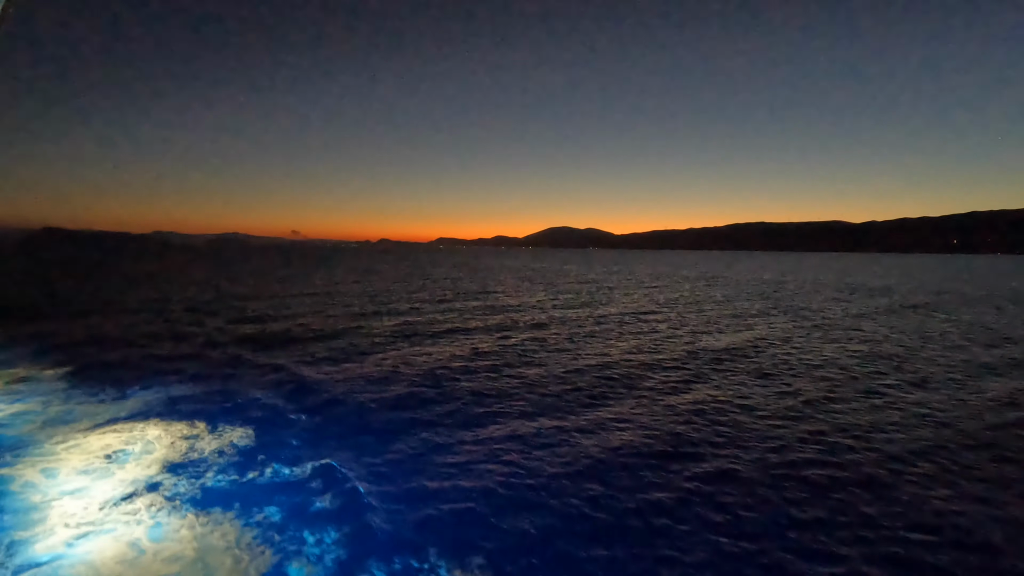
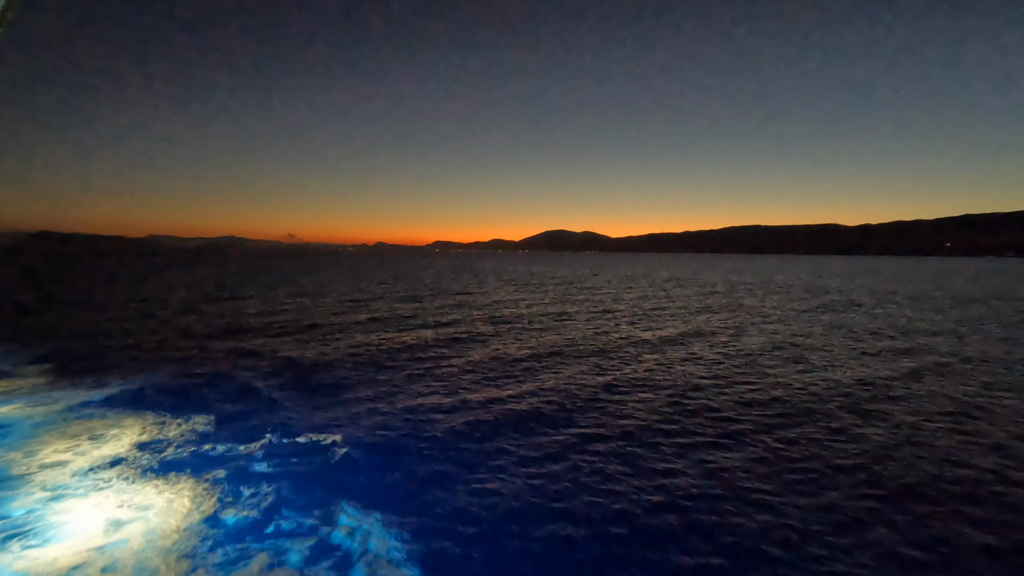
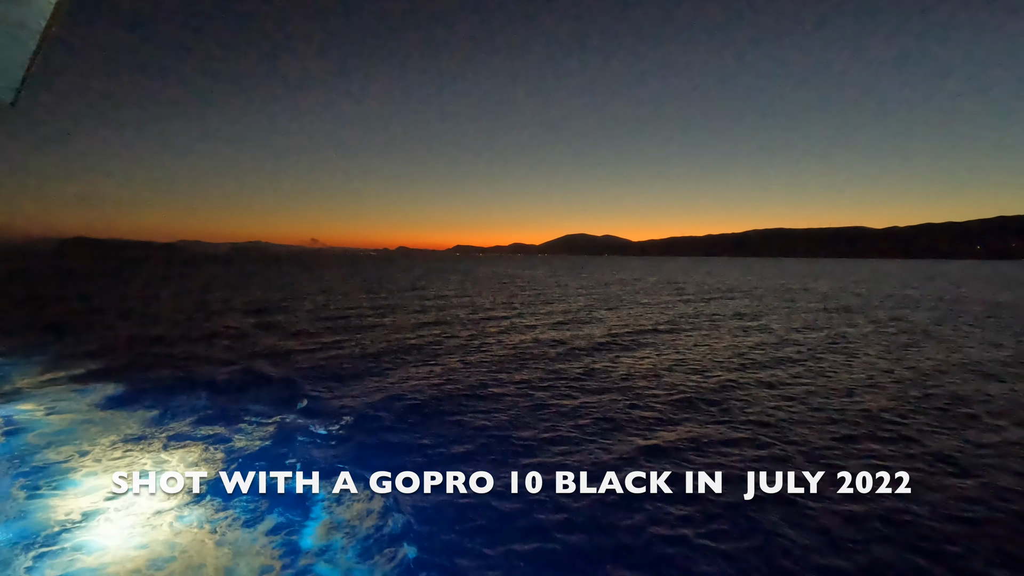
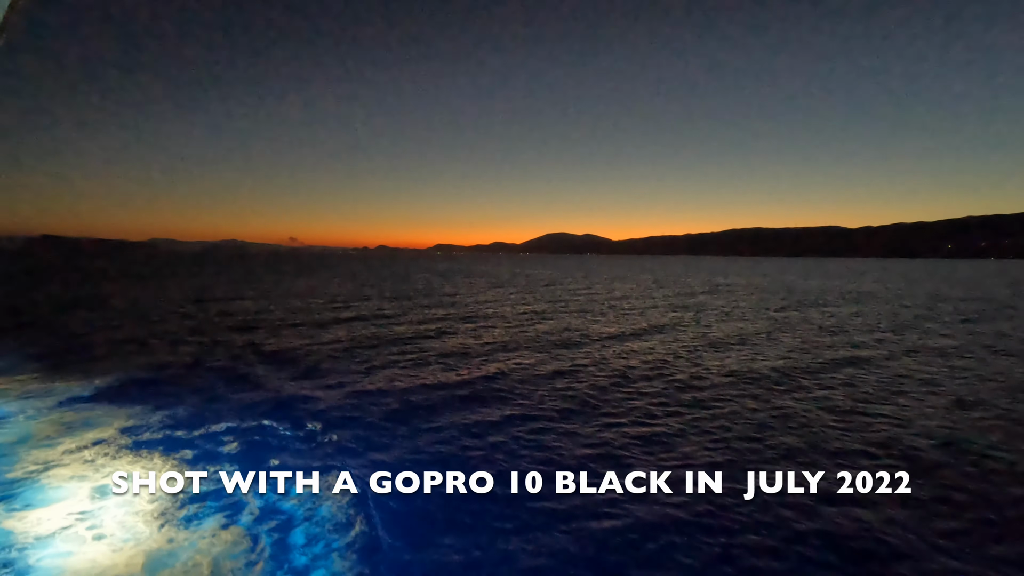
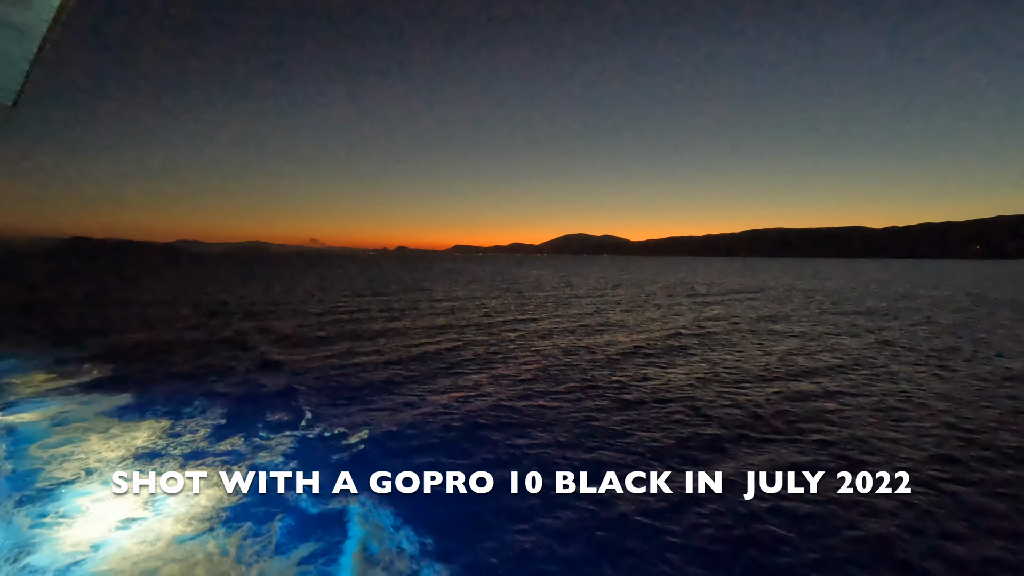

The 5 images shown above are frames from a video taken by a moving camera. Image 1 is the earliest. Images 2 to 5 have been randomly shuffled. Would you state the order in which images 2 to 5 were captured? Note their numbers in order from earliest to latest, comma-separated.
2, 4, 5, 3
